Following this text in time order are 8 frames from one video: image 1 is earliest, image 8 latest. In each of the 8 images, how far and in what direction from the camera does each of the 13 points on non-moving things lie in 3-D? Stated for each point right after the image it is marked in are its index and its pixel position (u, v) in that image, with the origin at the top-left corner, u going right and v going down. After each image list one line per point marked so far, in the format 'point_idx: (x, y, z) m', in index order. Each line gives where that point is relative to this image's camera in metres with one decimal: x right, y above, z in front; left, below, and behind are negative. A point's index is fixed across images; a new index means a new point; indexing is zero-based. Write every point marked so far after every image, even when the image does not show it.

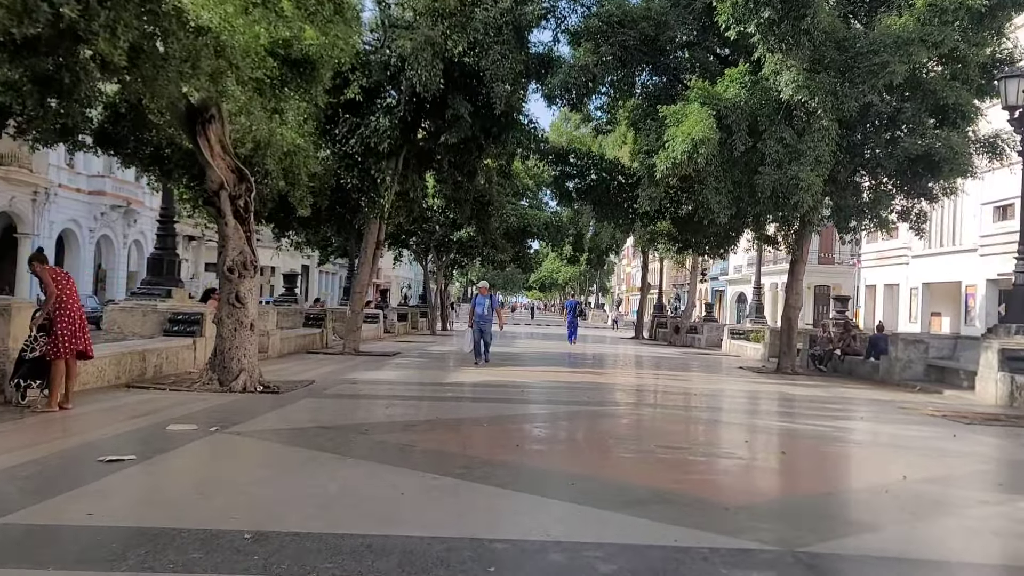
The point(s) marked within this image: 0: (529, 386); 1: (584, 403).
0: (+0.2, -1.4, +11.9) m
1: (+0.9, -1.4, +10.2) m
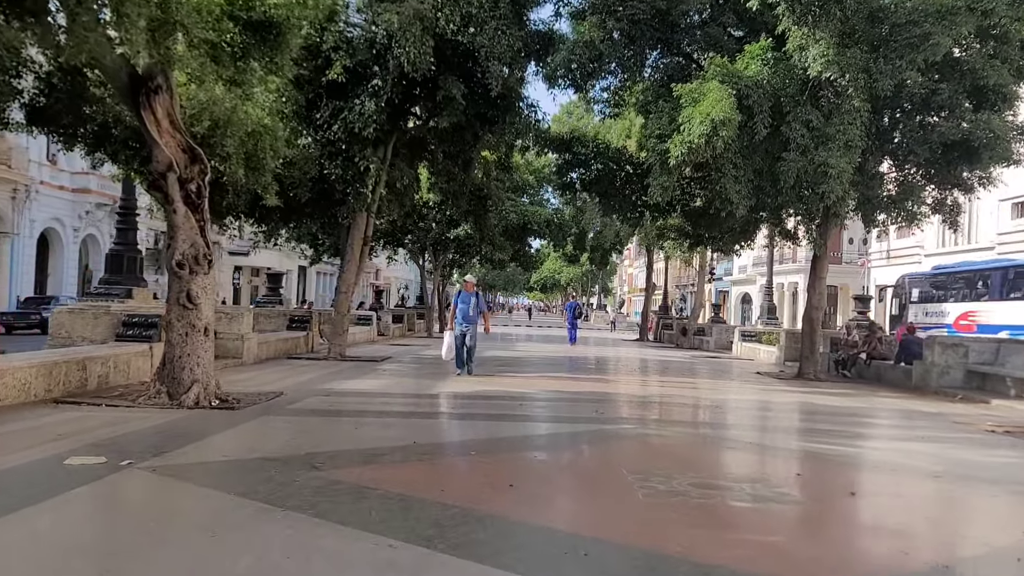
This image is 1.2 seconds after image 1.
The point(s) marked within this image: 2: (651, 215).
0: (+0.2, -1.4, +10.4) m
1: (+0.8, -1.4, +8.8) m
2: (+3.0, +1.6, +18.6) m
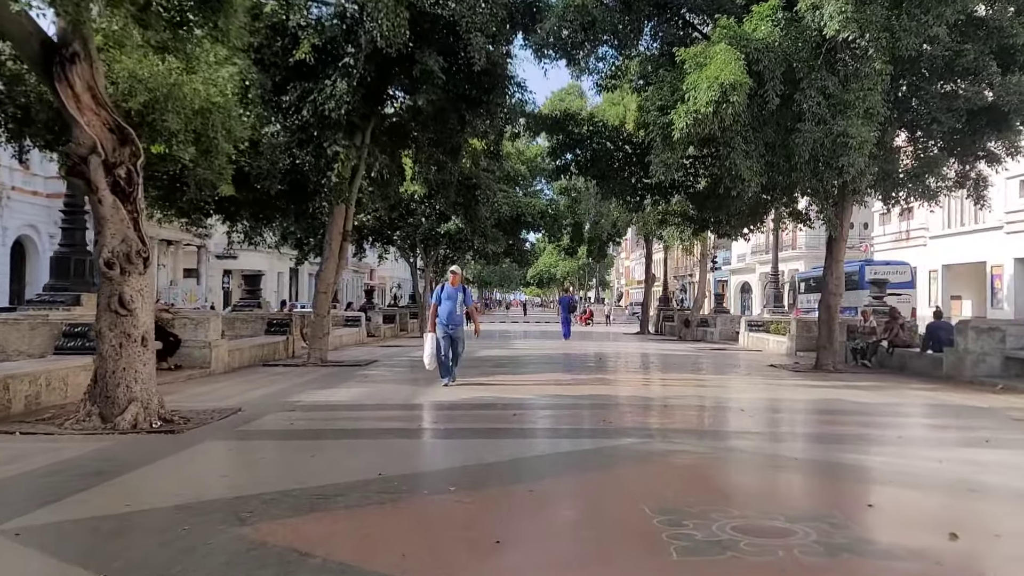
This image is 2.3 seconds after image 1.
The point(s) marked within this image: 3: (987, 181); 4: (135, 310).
0: (+0.1, -1.3, +9.1) m
1: (+0.7, -1.3, +7.5) m
2: (+2.8, +1.8, +17.3) m
3: (+9.3, +2.1, +16.8) m
4: (-3.4, -0.2, +7.7) m
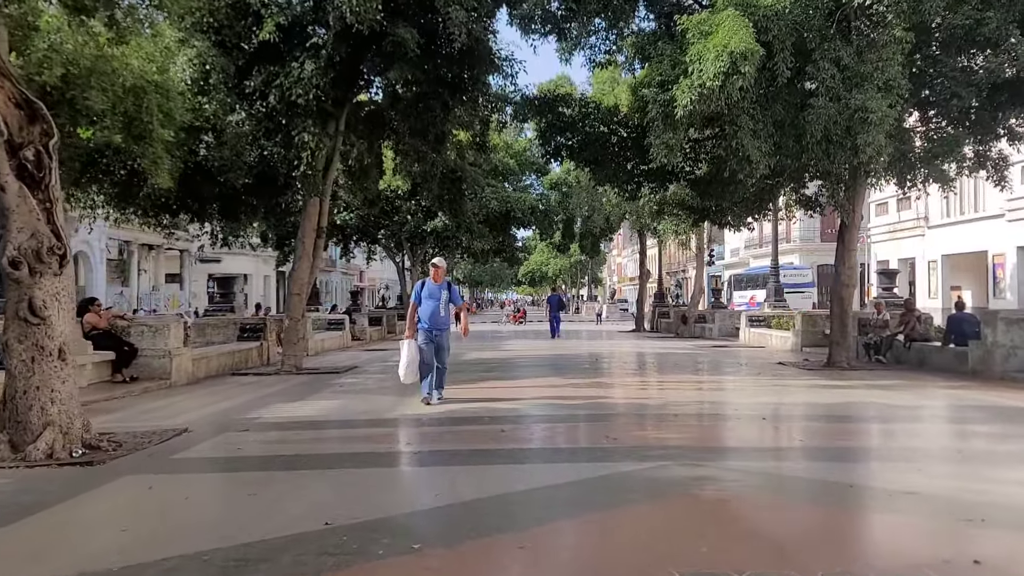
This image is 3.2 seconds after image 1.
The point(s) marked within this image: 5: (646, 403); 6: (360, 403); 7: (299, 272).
0: (0.0, -1.2, +7.9) m
1: (+0.7, -1.2, +6.3) m
2: (+2.6, +1.9, +16.1) m
3: (+9.0, +2.3, +15.7) m
4: (-3.5, -0.2, +6.5) m
5: (+1.5, -1.3, +9.6) m
6: (-1.8, -1.3, +9.9) m
7: (-3.8, +0.3, +15.4) m
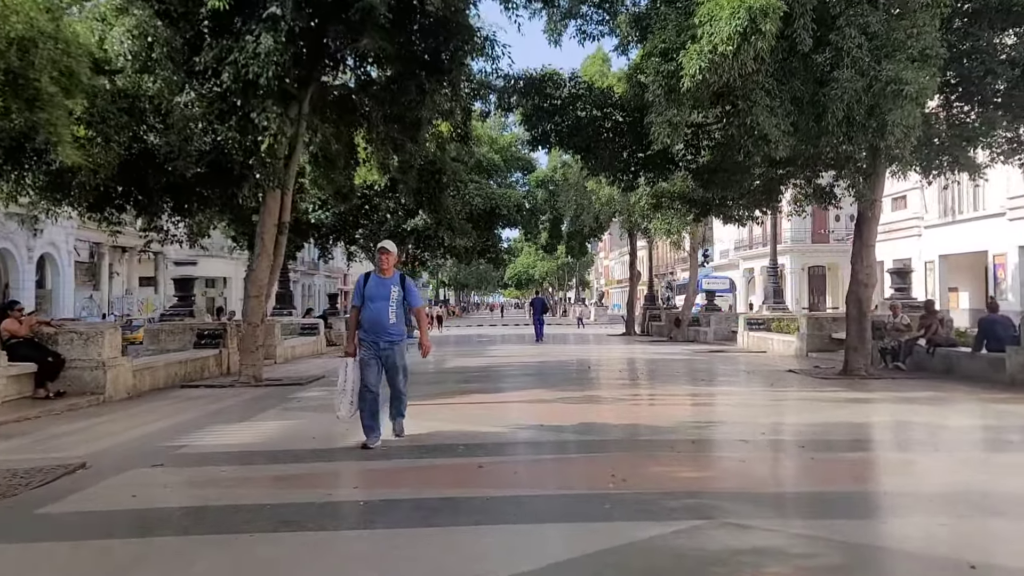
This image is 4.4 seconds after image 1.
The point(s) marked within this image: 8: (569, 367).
0: (-0.1, -1.2, +6.4) m
1: (+0.5, -1.2, +4.8) m
2: (+2.3, +1.9, +14.7) m
3: (+8.8, +2.3, +14.3) m
4: (-3.6, -0.2, +5.0) m
5: (+1.3, -1.3, +8.1) m
6: (-1.9, -1.3, +8.4) m
7: (-4.1, +0.3, +13.8) m
8: (+1.1, -1.6, +17.2) m
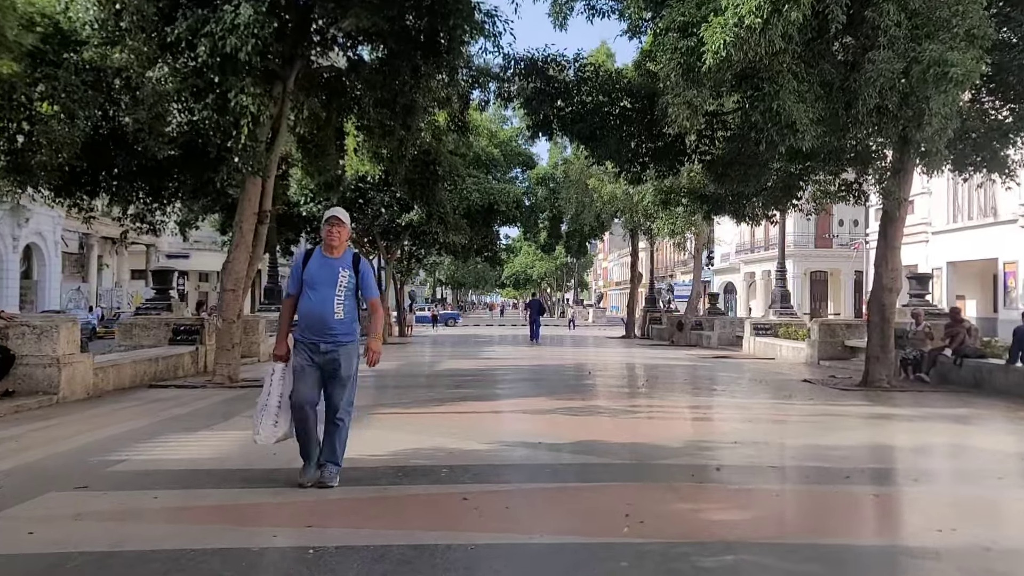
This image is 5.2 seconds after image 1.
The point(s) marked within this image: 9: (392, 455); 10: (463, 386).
0: (-0.2, -1.2, +5.4) m
1: (+0.5, -1.2, +3.8) m
2: (+2.3, +1.9, +13.7) m
3: (+8.8, +2.2, +13.3) m
4: (-3.7, -0.1, +4.0) m
5: (+1.3, -1.3, +7.2) m
6: (-2.0, -1.3, +7.4) m
7: (-4.1, +0.4, +12.8) m
8: (+1.1, -1.6, +16.2) m
9: (-0.9, -1.2, +6.3) m
10: (-0.7, -1.5, +13.0) m
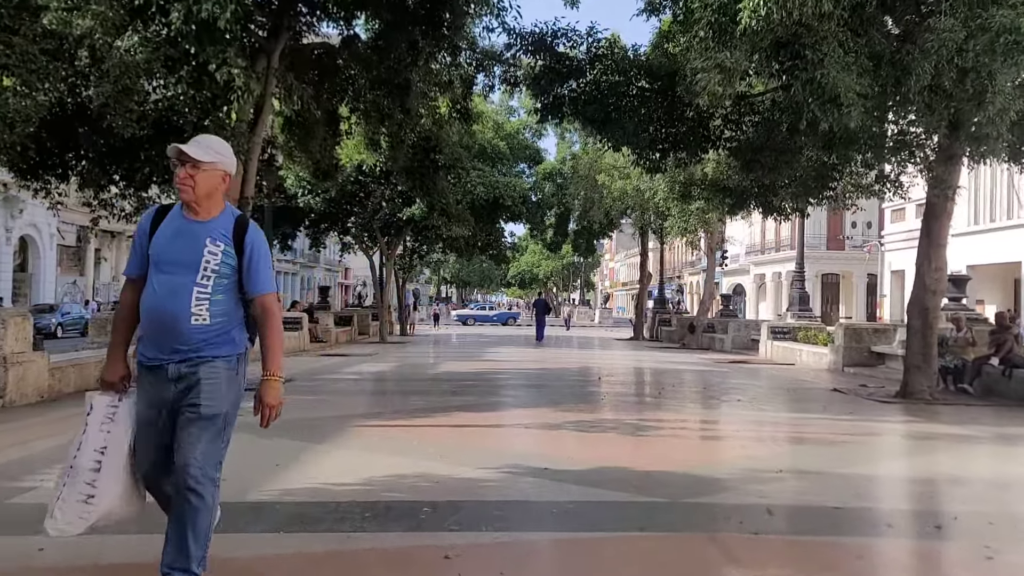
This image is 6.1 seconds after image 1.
0: (-0.2, -1.2, +4.3) m
1: (+0.5, -1.1, +2.7) m
2: (+2.4, +1.9, +12.5) m
3: (+8.8, +2.1, +12.1) m
4: (-3.7, 0.0, +2.9) m
5: (+1.3, -1.3, +6.0) m
6: (-2.0, -1.2, +6.3) m
7: (-4.0, +0.5, +11.7) m
8: (+1.1, -1.6, +15.1) m
9: (-0.9, -1.1, +5.1) m
10: (-0.7, -1.4, +11.9) m
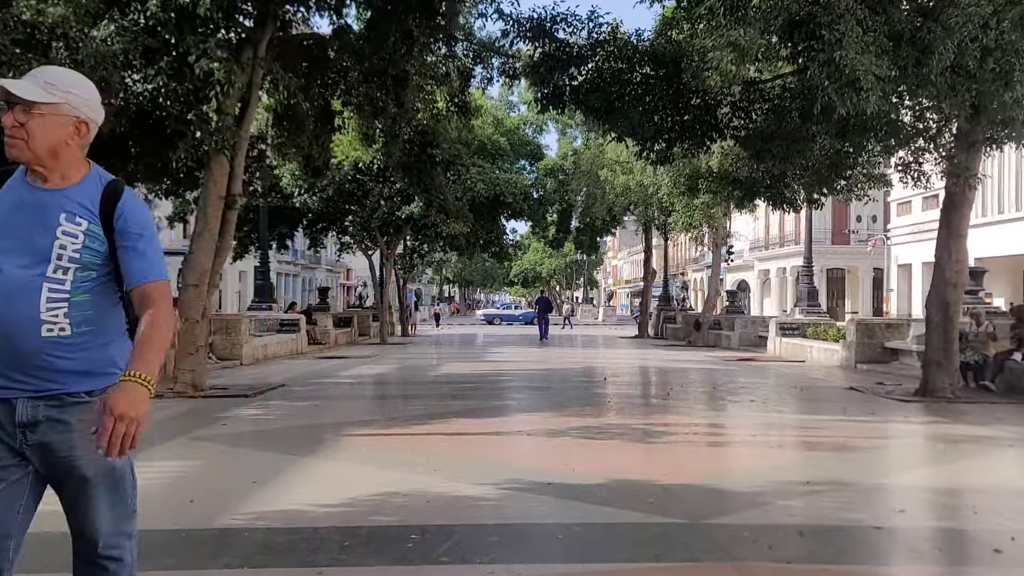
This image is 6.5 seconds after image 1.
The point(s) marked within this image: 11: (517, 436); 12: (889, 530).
0: (-0.2, -1.1, +3.8) m
1: (+0.5, -1.1, +2.2) m
2: (+2.4, +1.9, +12.0) m
3: (+8.8, +2.3, +11.6) m
4: (-3.7, -0.1, +2.4) m
5: (+1.3, -1.2, +5.5) m
6: (-2.0, -1.2, +5.8) m
7: (-4.0, +0.4, +11.2) m
8: (+1.2, -1.5, +14.5) m
9: (-0.9, -1.1, +4.6) m
10: (-0.7, -1.4, +11.4) m
11: (0.0, -1.2, +7.3) m
12: (+2.0, -1.3, +4.5) m
